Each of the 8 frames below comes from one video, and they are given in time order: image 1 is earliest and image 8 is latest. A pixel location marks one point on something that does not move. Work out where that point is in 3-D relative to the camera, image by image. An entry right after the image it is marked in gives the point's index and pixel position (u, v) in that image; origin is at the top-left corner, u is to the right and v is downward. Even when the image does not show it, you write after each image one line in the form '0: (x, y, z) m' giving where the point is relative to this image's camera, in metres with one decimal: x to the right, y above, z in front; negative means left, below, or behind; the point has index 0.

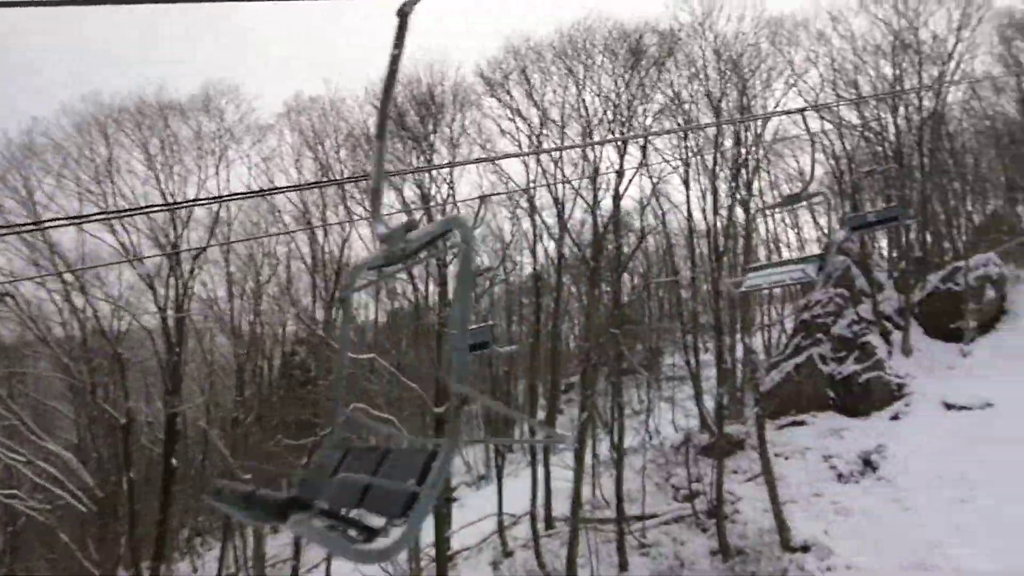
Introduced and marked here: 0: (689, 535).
0: (+2.2, -3.1, +10.2) m
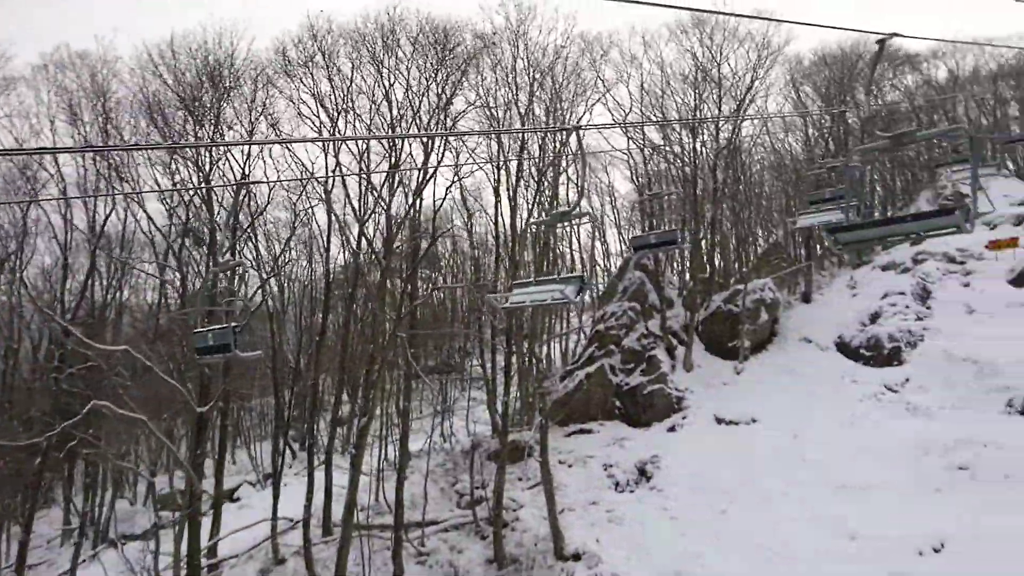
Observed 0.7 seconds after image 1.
0: (-0.6, -3.2, +10.2) m
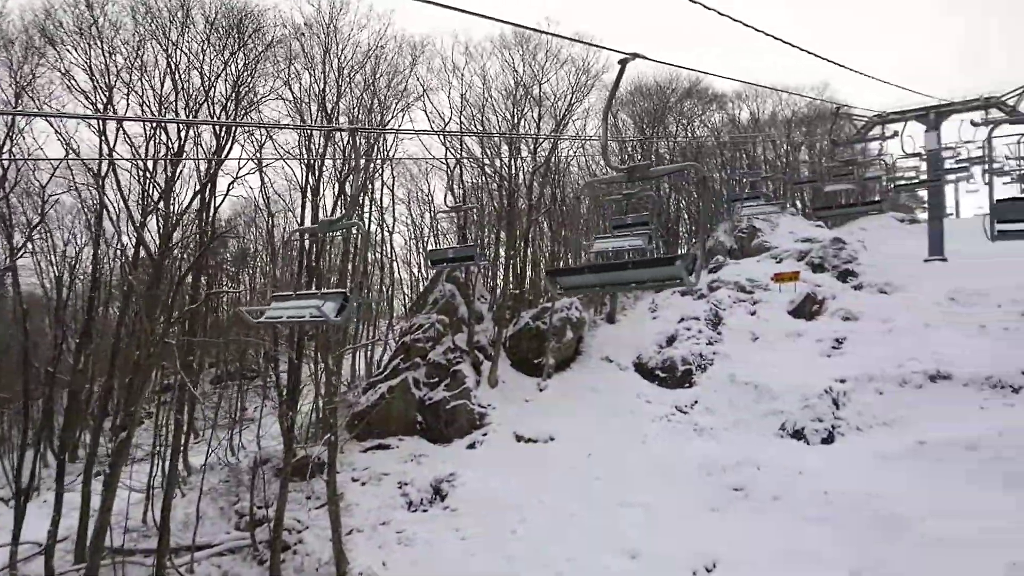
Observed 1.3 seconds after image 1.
0: (-3.1, -3.2, +9.4) m
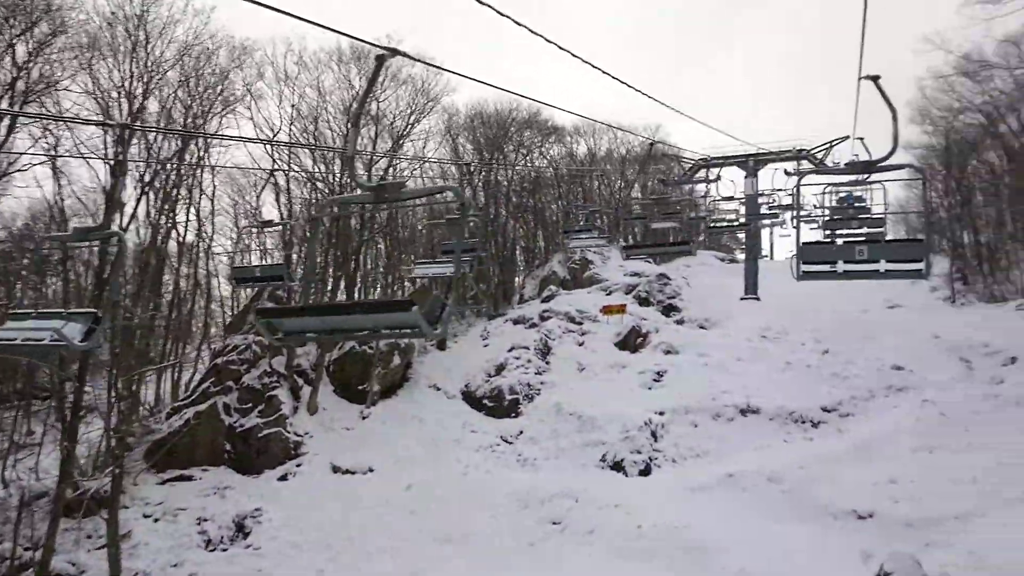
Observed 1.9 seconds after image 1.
0: (-5.1, -3.3, +8.1) m
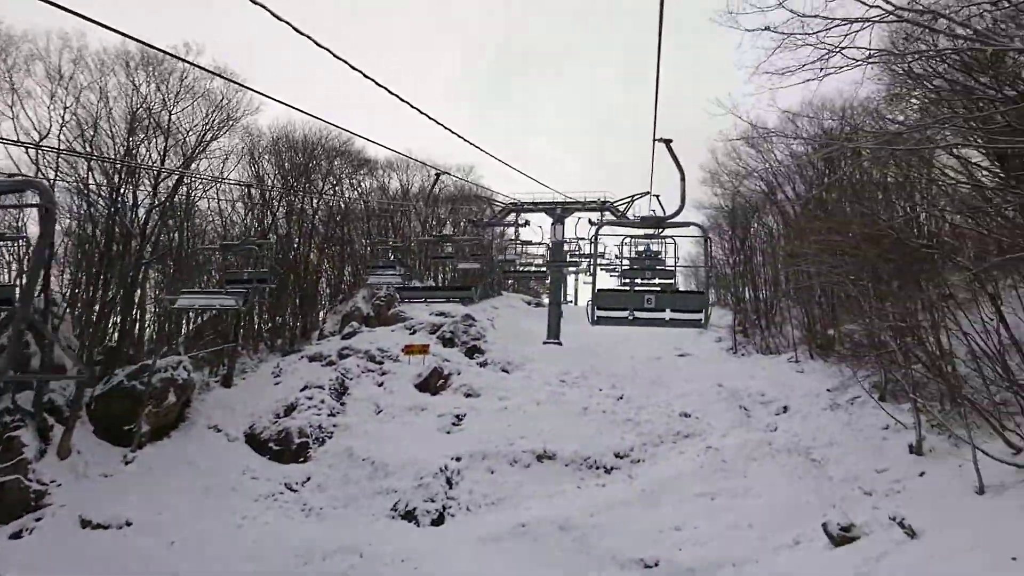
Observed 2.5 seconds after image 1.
0: (-7.1, -3.4, +6.1) m
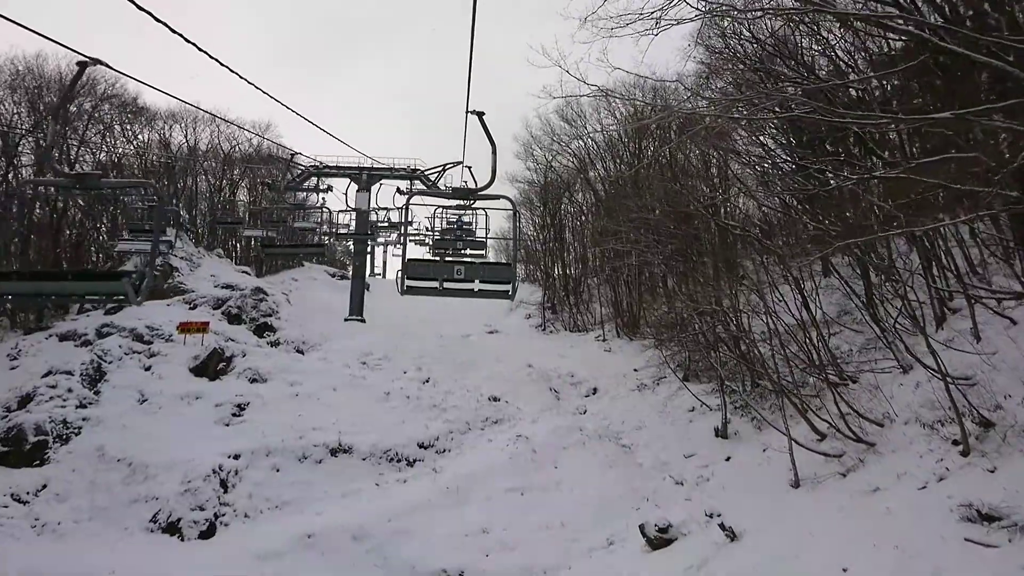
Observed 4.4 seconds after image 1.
0: (-8.3, -3.1, +3.2) m
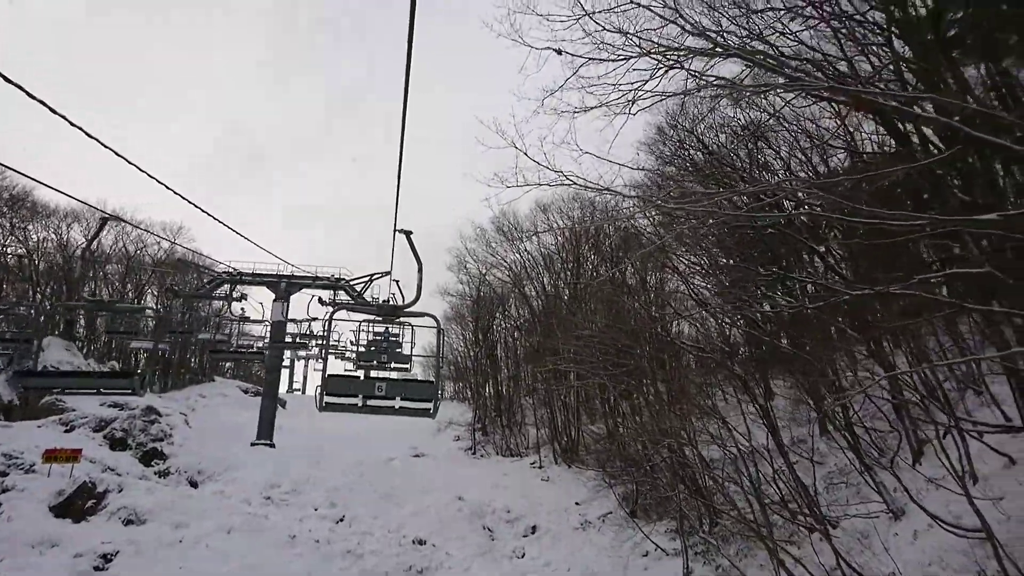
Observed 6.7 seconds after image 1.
0: (-8.4, -3.3, +0.6) m
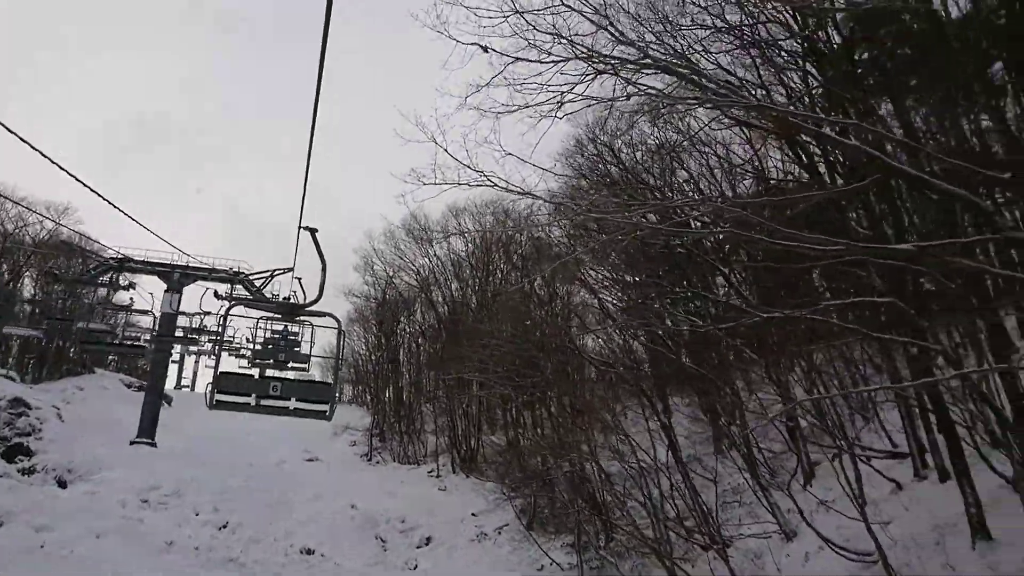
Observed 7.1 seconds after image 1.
0: (-8.5, -2.8, -0.7) m
